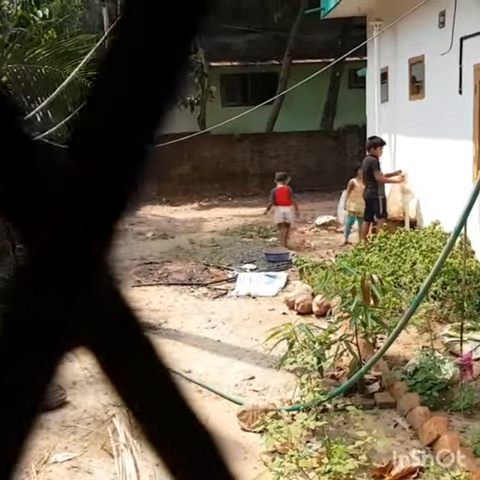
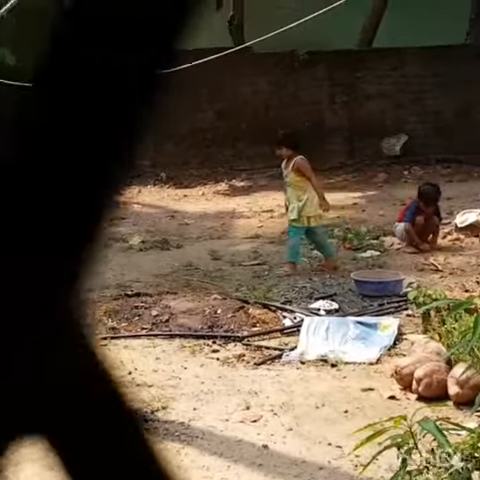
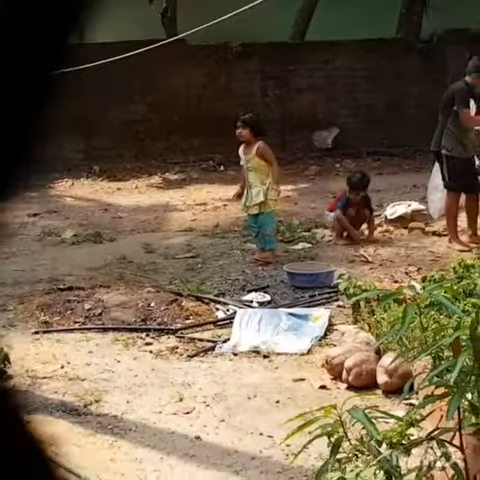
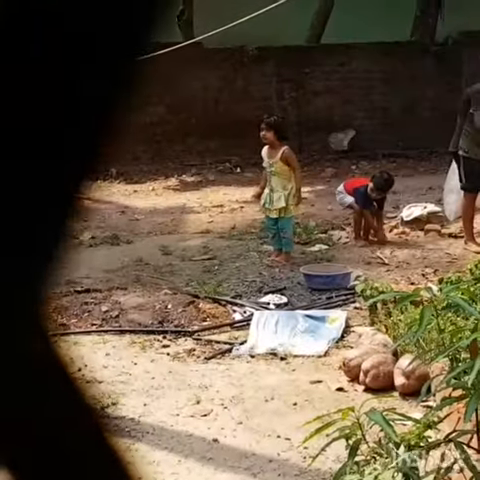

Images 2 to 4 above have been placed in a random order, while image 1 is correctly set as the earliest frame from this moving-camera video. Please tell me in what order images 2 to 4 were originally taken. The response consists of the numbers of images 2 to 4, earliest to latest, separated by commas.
4, 3, 2
